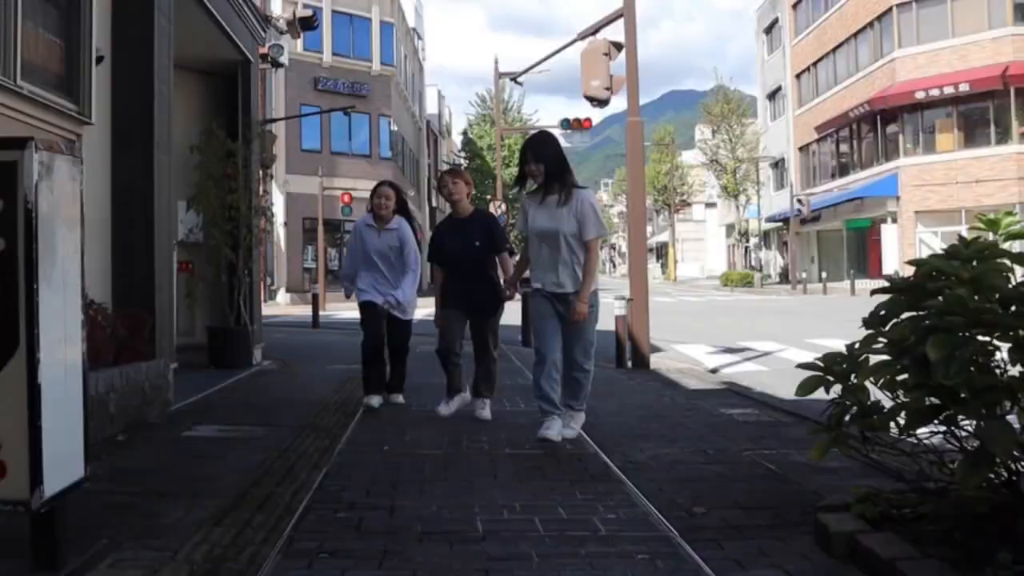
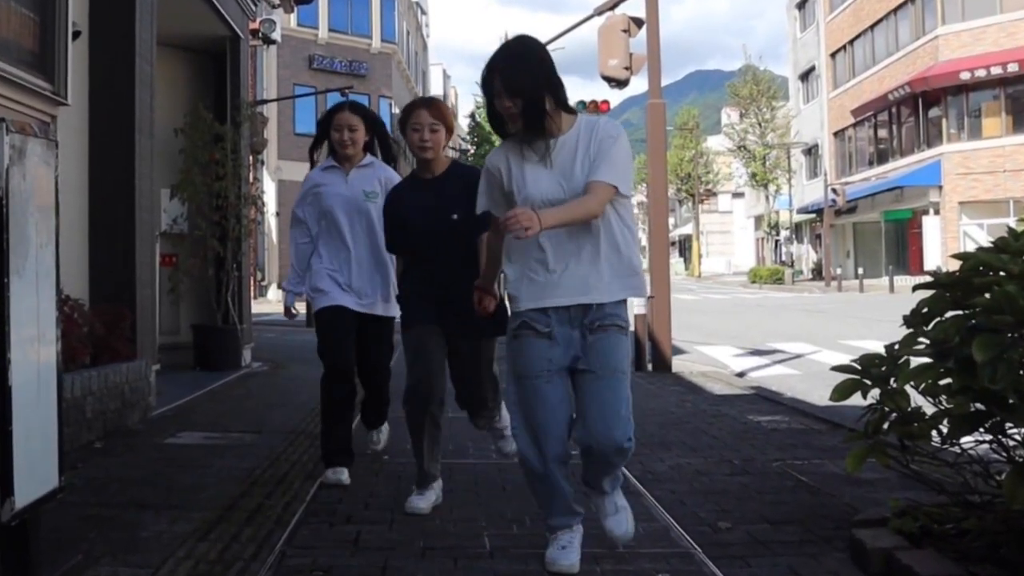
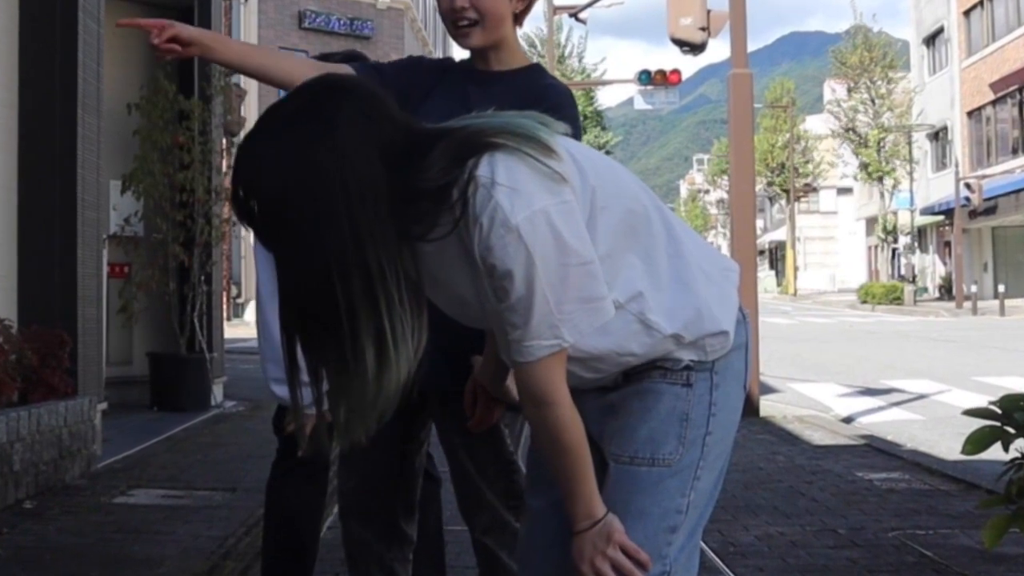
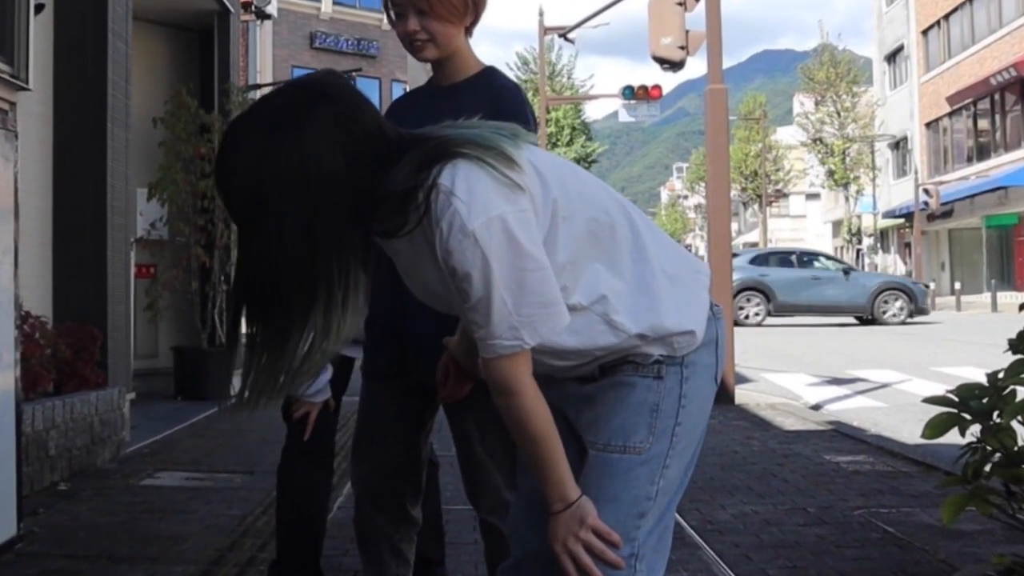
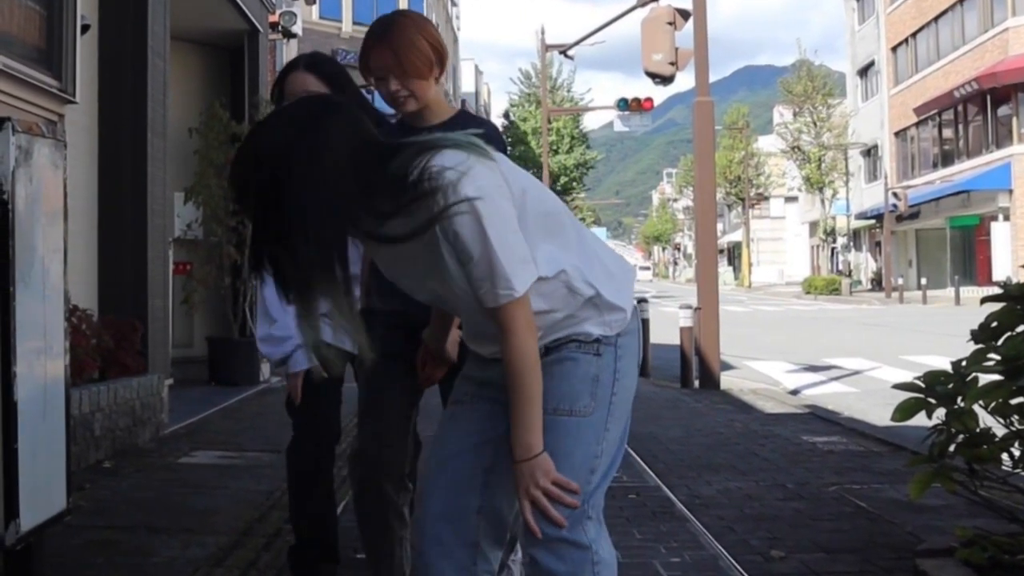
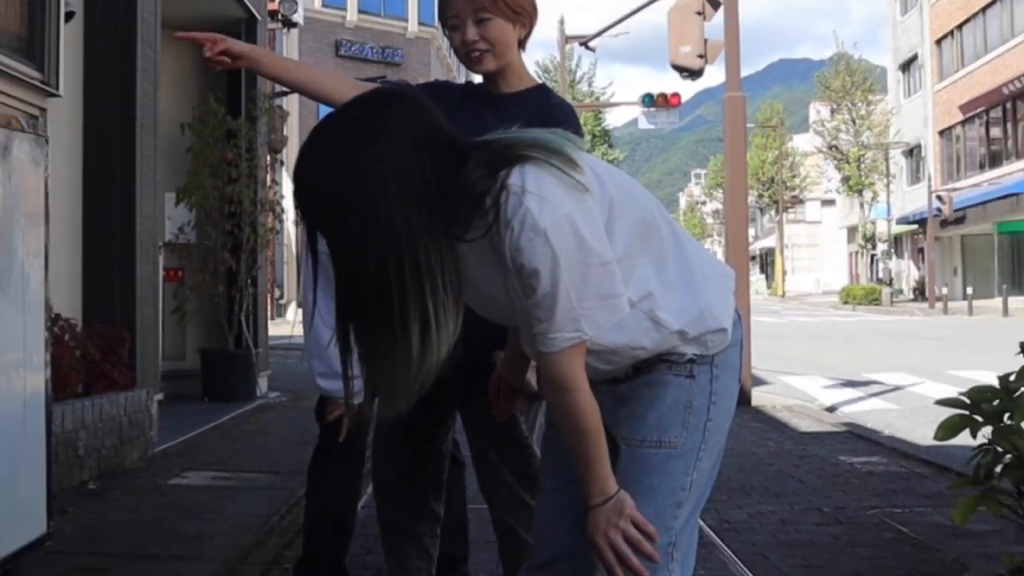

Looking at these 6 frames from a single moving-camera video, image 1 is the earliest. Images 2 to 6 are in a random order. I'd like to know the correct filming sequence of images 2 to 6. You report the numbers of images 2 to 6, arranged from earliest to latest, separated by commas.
2, 5, 4, 3, 6
